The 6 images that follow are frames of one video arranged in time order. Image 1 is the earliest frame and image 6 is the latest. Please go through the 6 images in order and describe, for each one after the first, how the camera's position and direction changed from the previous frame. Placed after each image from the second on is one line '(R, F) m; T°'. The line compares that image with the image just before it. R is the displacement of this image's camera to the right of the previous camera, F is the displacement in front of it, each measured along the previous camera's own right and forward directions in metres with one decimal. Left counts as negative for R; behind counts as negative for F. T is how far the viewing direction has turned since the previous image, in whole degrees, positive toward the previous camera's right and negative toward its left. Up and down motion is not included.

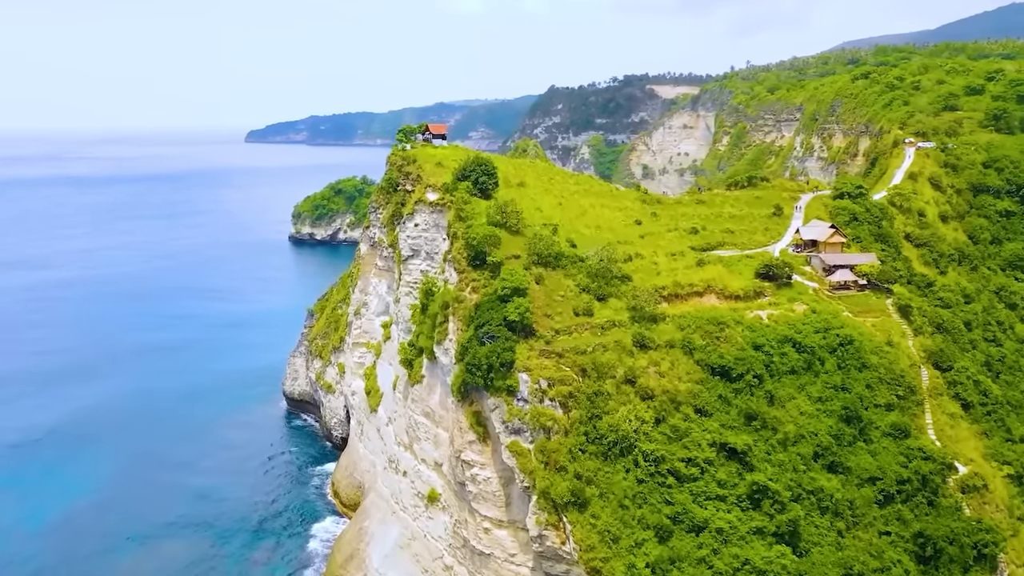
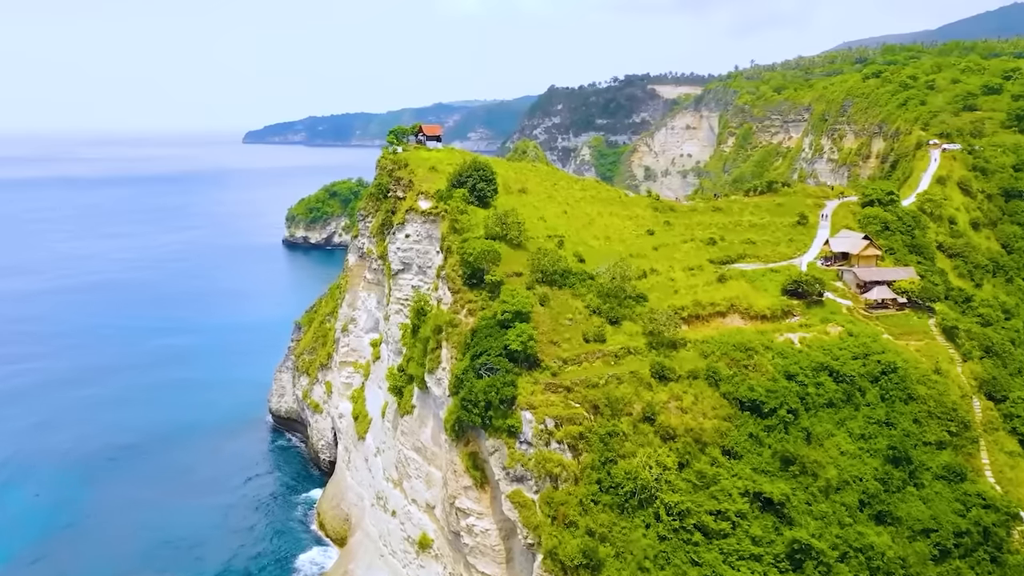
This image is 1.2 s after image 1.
(-0.1, +4.2) m; 0°
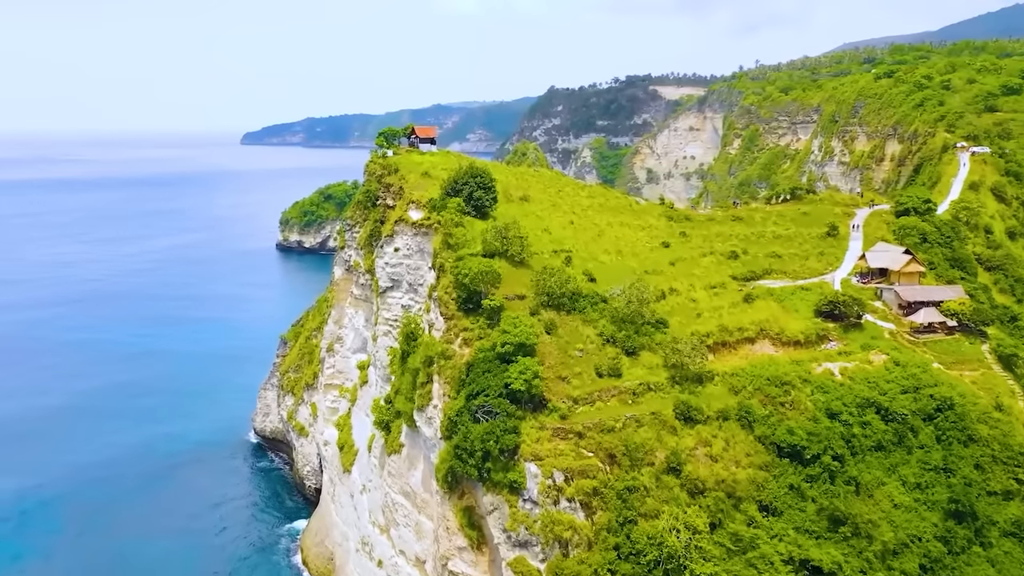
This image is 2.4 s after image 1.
(-0.1, +4.2) m; 0°
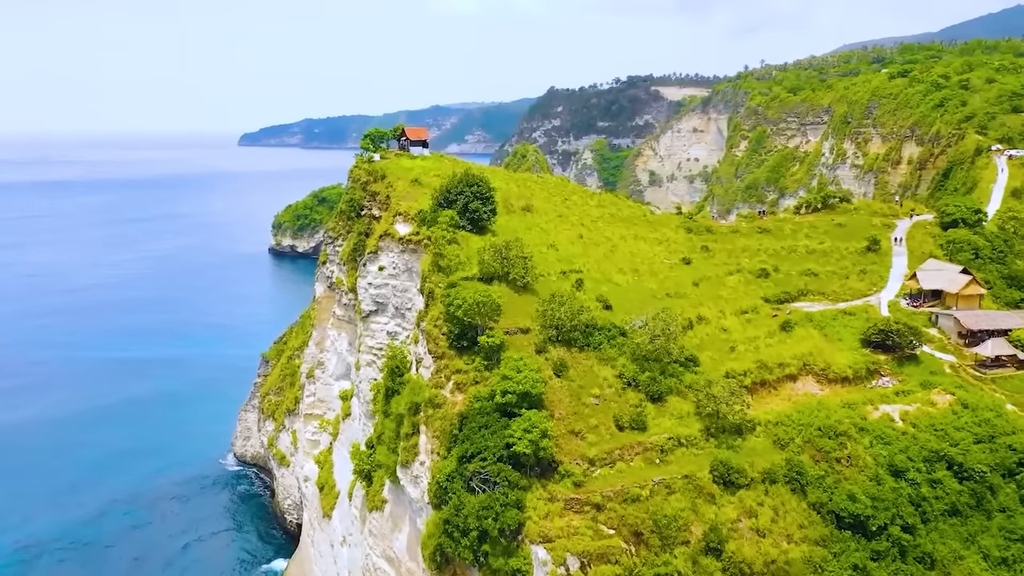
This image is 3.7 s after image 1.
(-0.1, +4.6) m; 0°
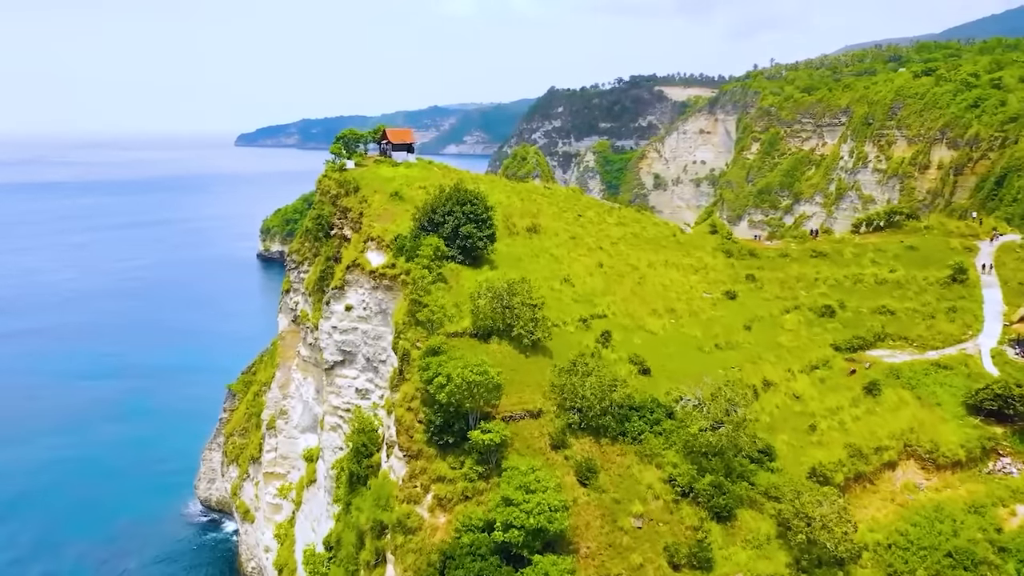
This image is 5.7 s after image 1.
(-0.2, +7.0) m; 0°
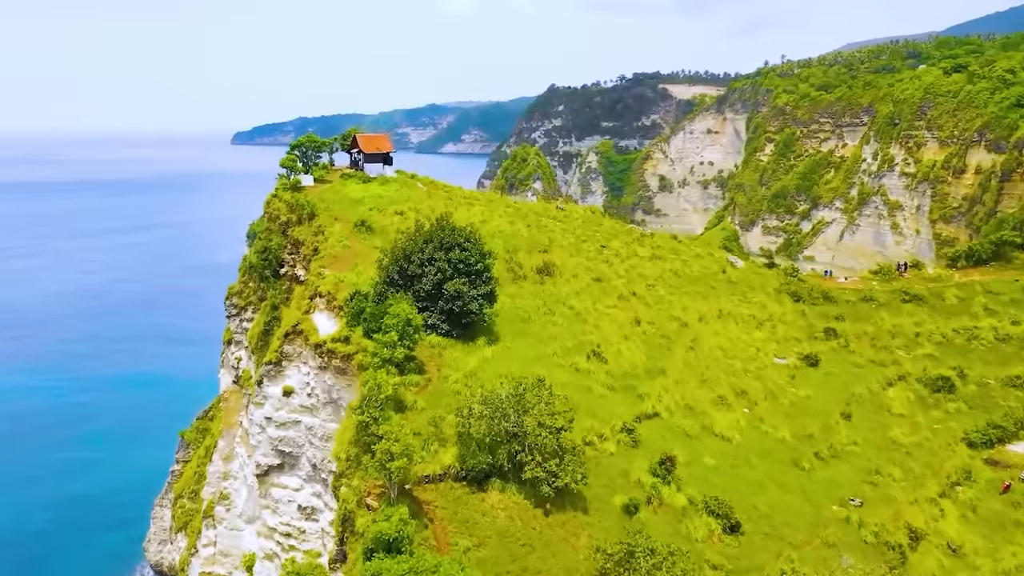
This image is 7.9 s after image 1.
(-0.2, +7.4) m; 0°
